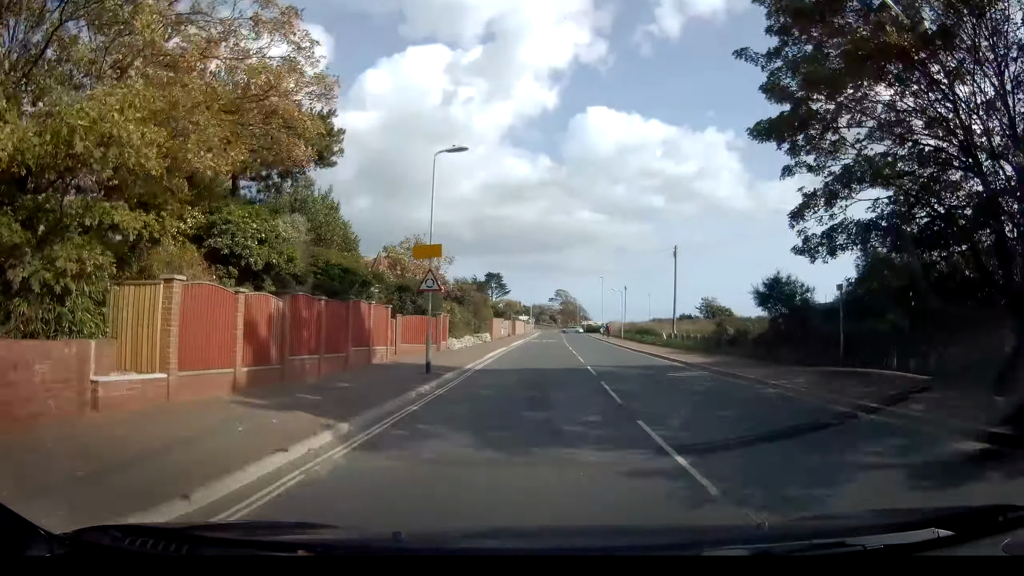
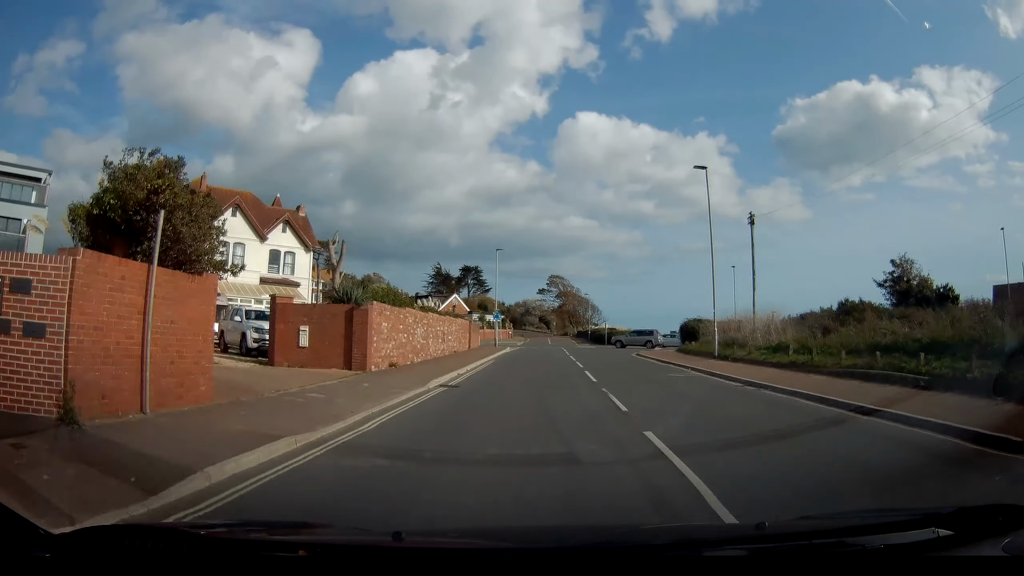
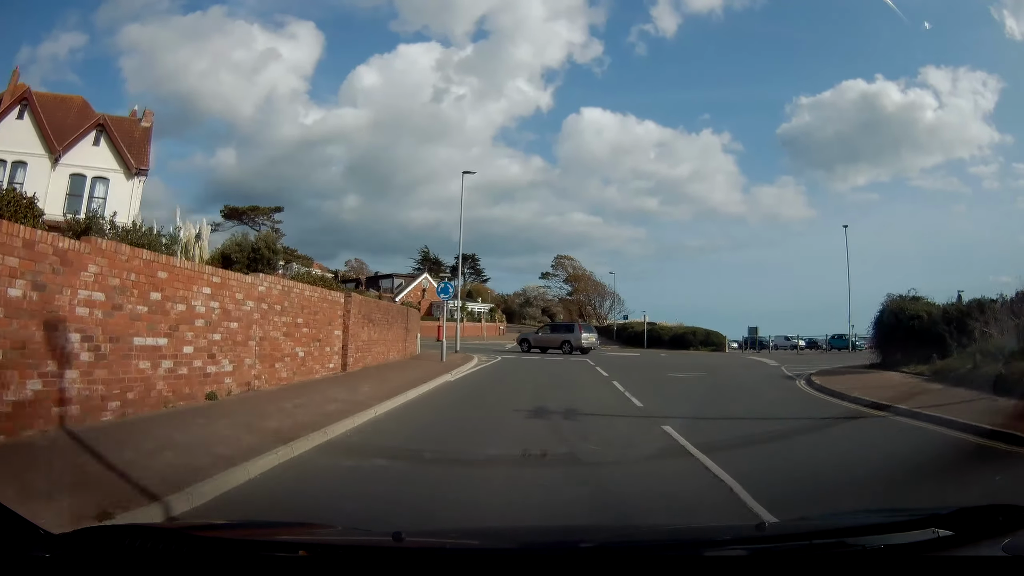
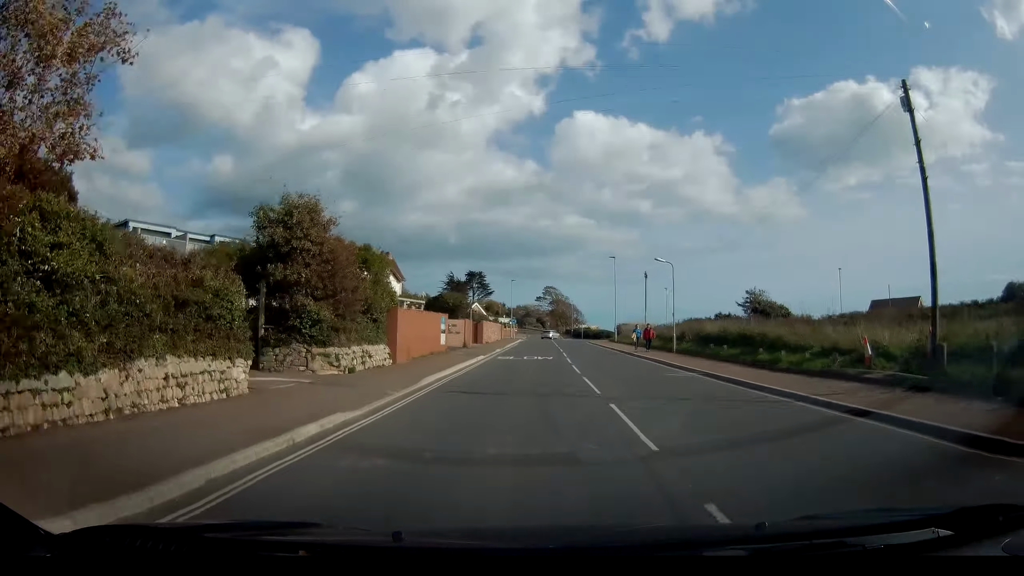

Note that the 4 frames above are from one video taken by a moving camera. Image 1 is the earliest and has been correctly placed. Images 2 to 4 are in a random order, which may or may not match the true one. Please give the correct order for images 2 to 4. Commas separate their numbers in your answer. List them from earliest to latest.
4, 2, 3
